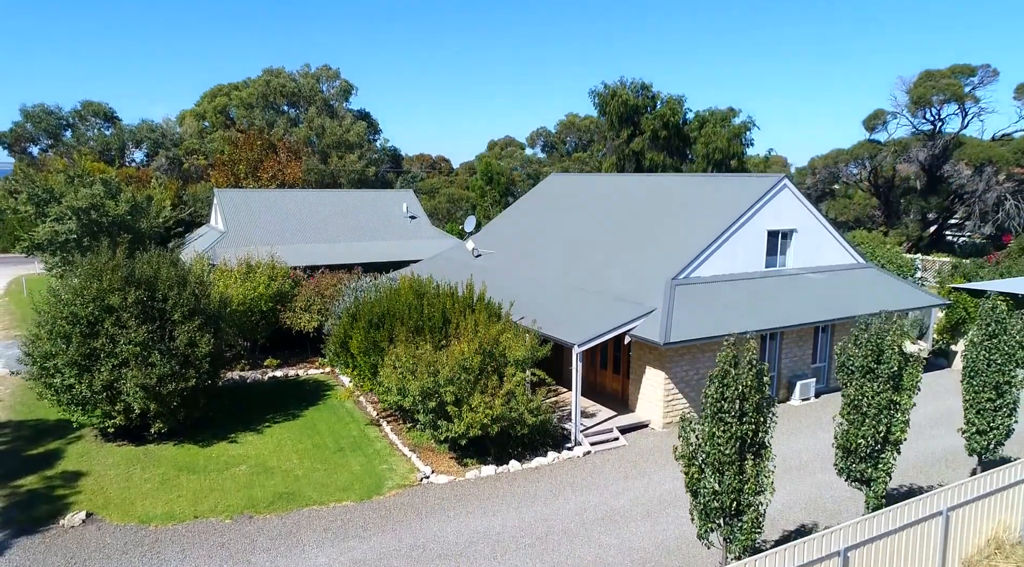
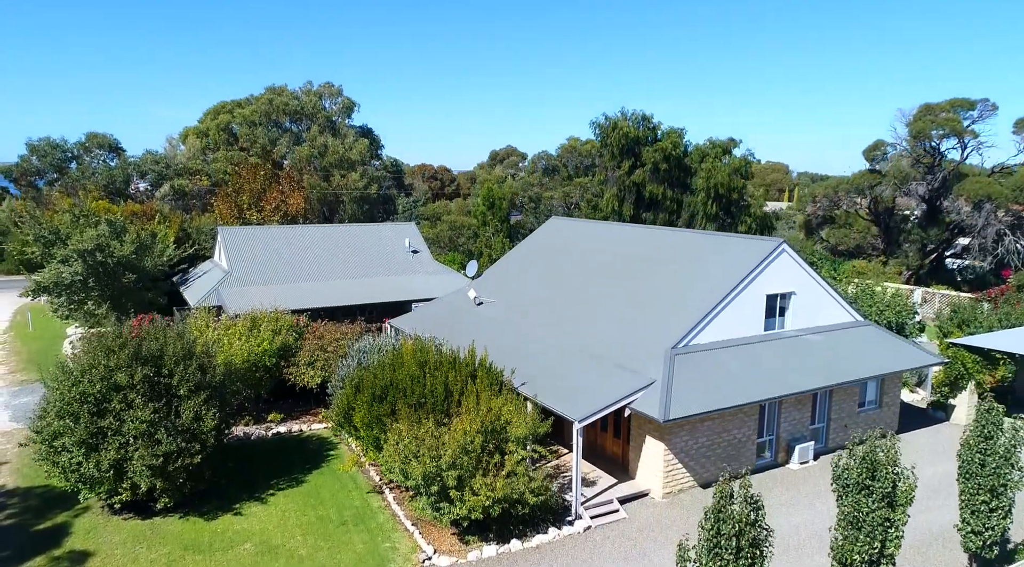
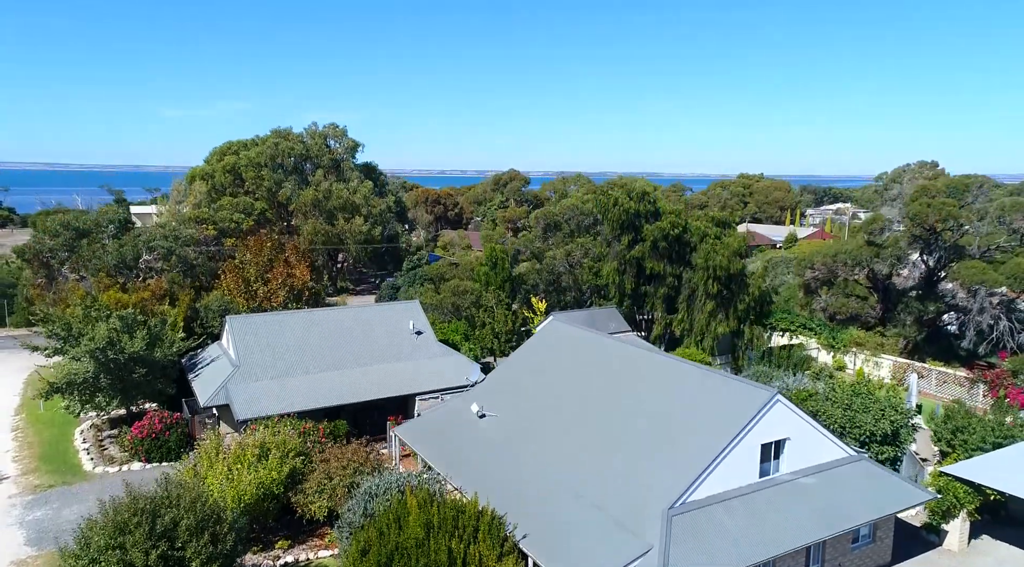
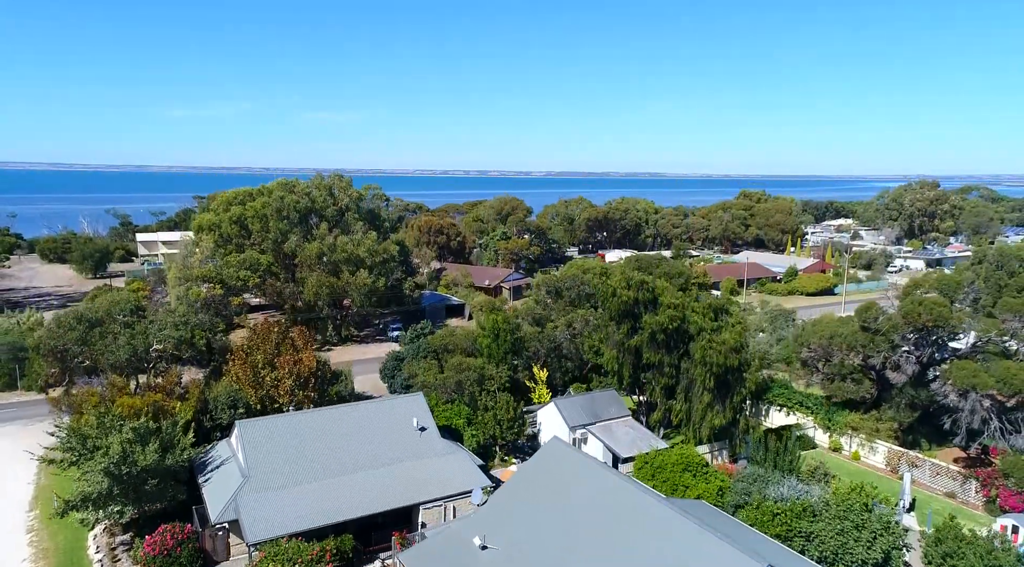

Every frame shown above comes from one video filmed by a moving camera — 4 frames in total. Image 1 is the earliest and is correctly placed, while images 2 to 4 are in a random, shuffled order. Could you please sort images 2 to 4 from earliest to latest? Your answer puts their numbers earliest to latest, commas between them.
2, 3, 4
